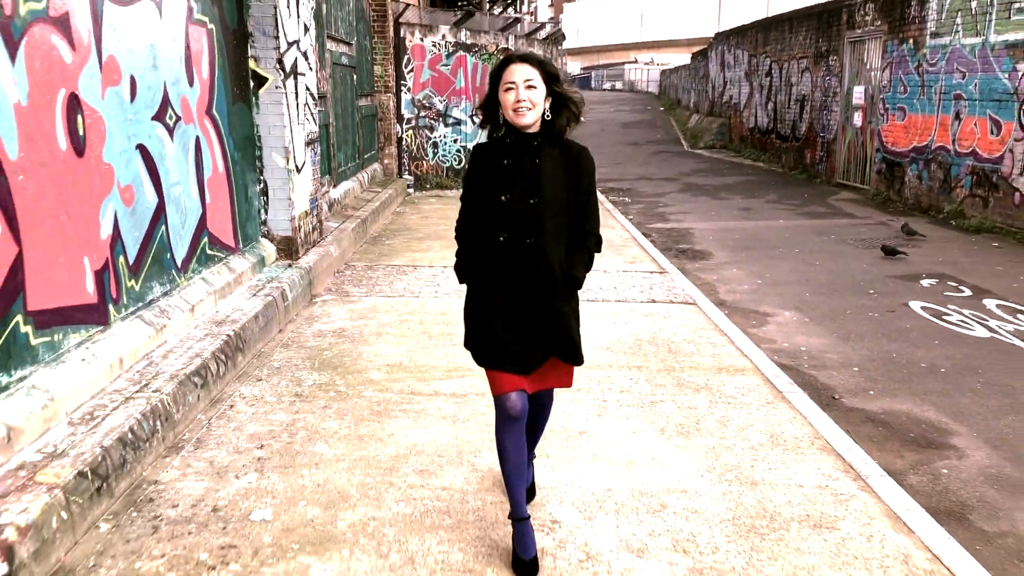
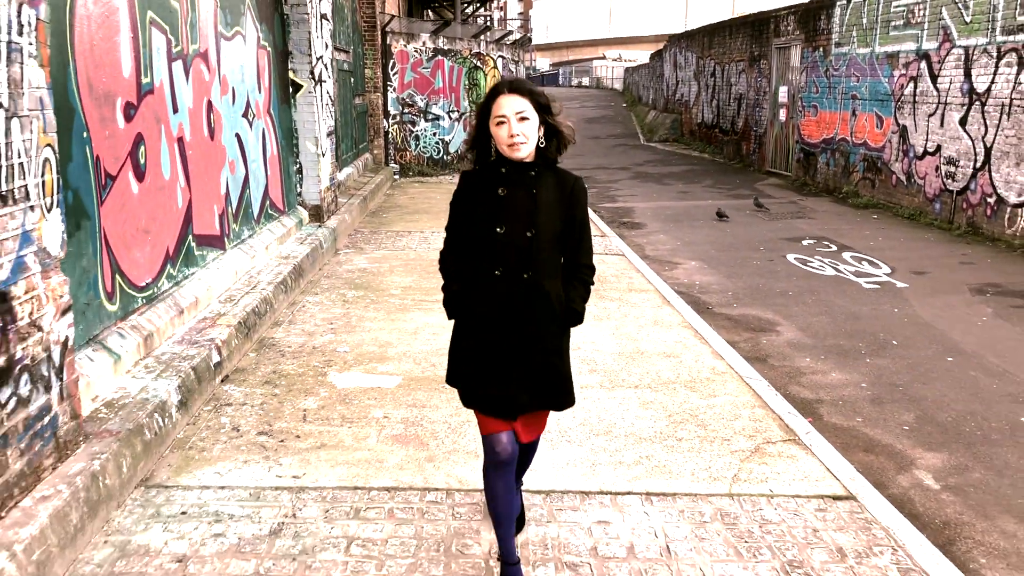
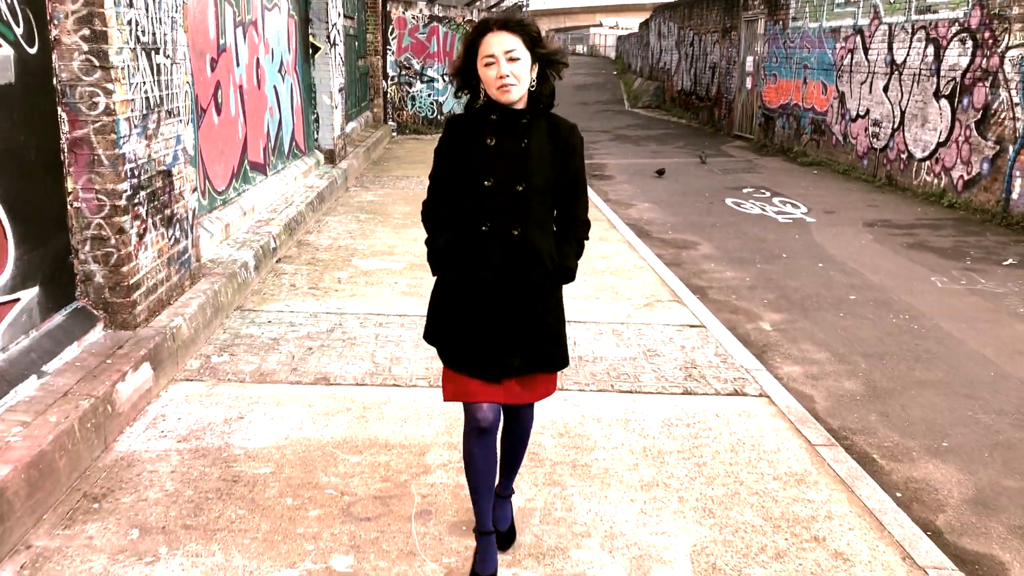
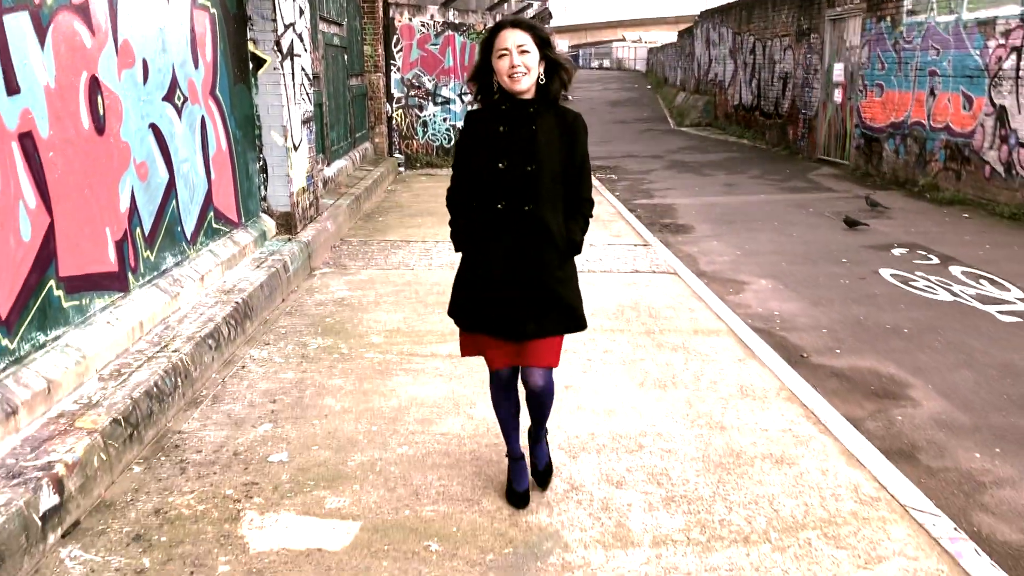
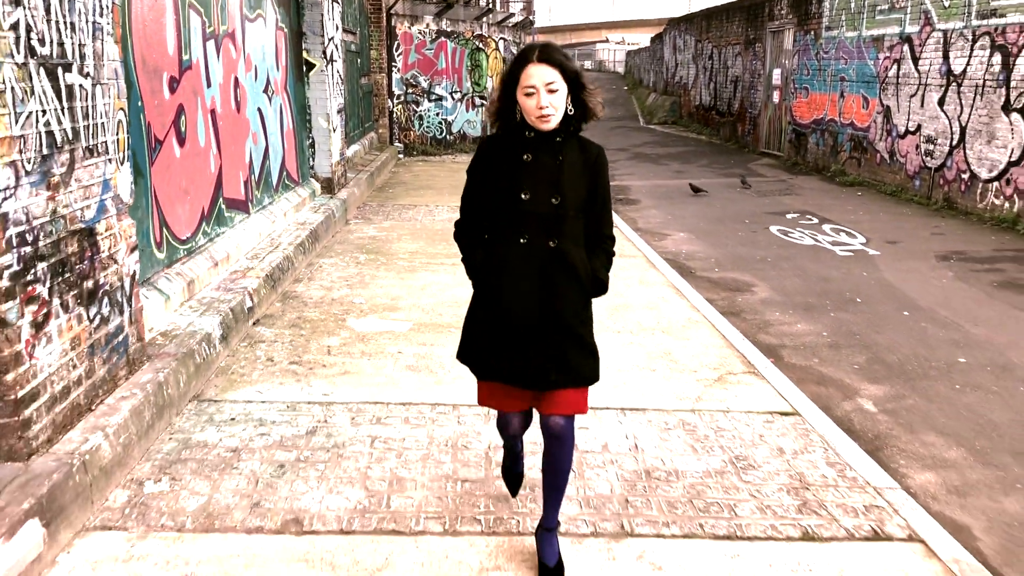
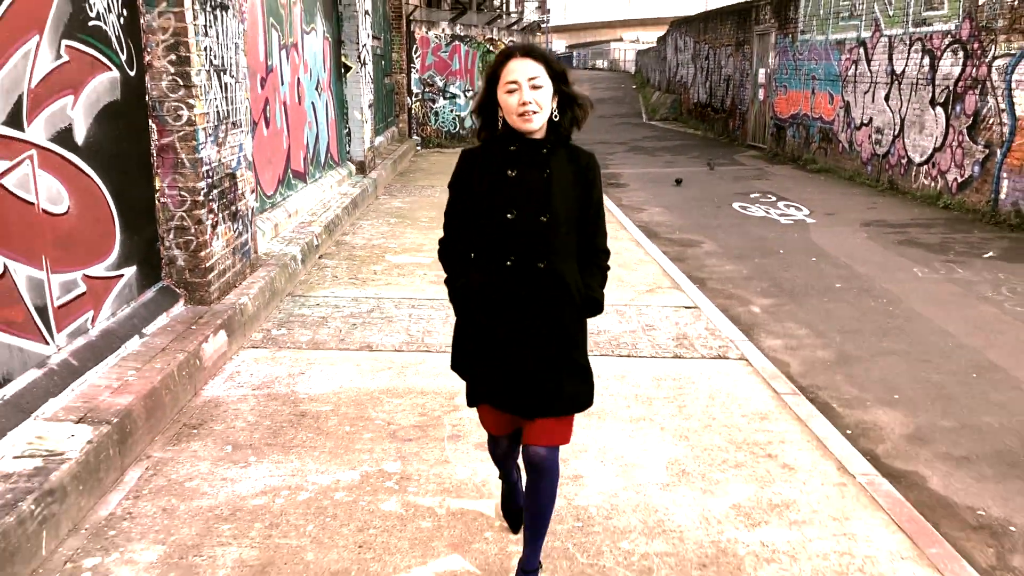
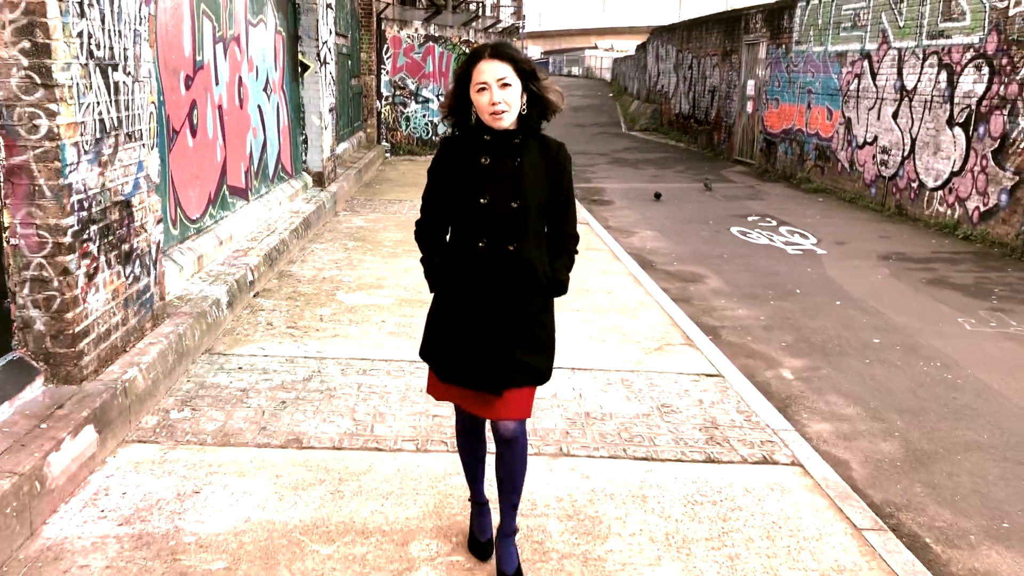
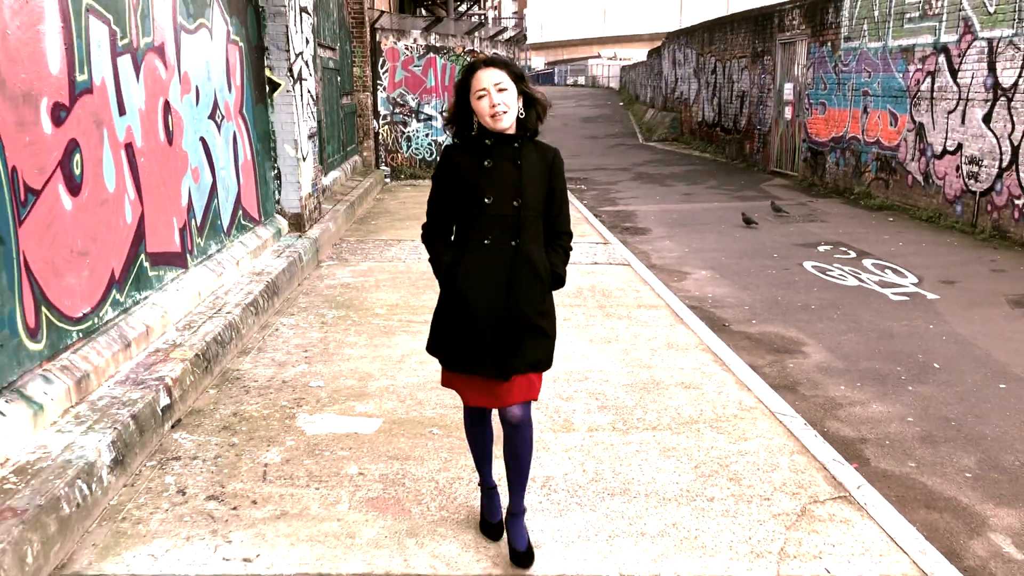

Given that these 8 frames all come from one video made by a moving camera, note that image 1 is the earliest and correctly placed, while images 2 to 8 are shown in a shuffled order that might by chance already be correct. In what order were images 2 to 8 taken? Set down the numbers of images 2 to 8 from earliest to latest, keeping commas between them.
4, 8, 2, 5, 7, 3, 6
